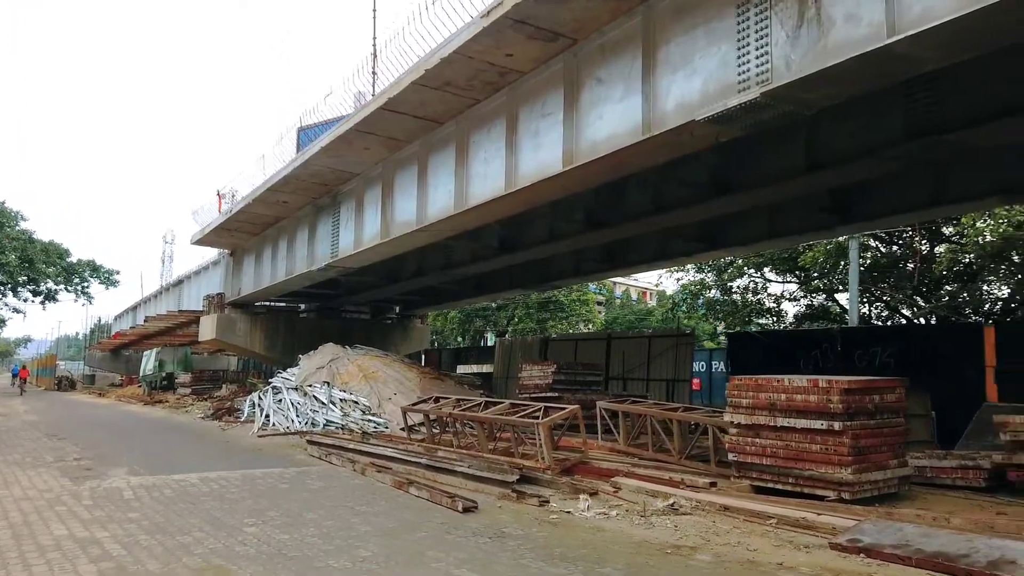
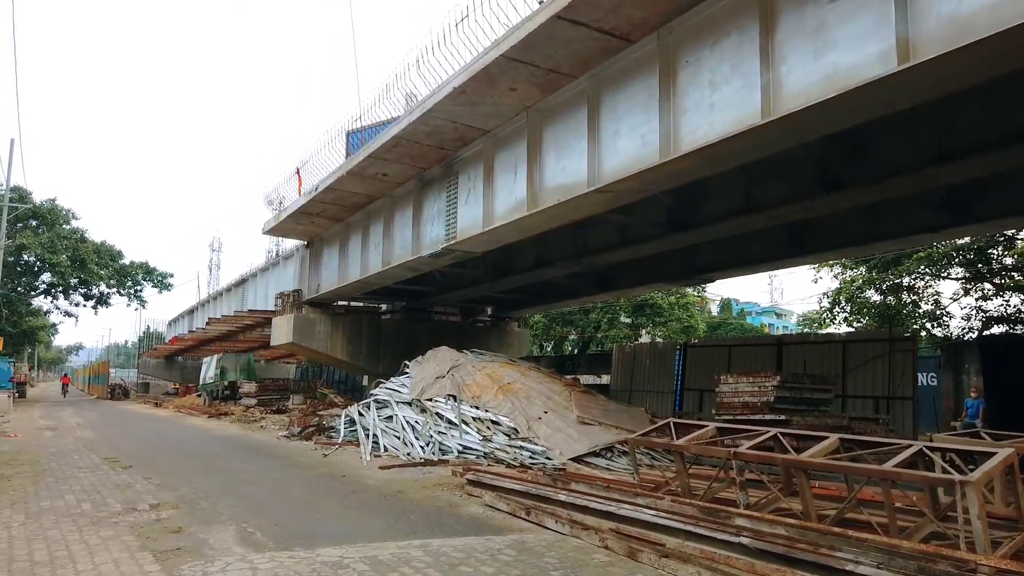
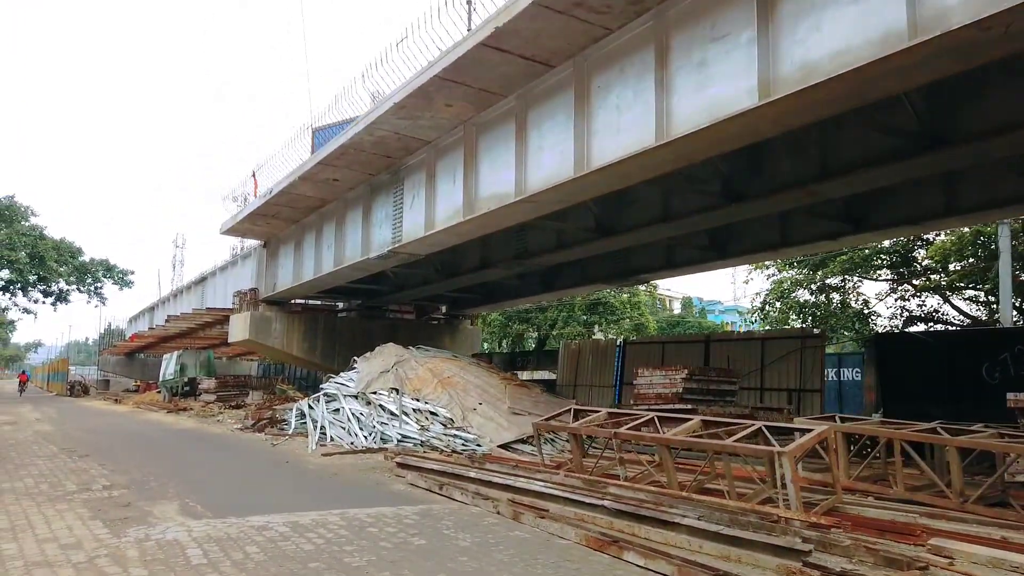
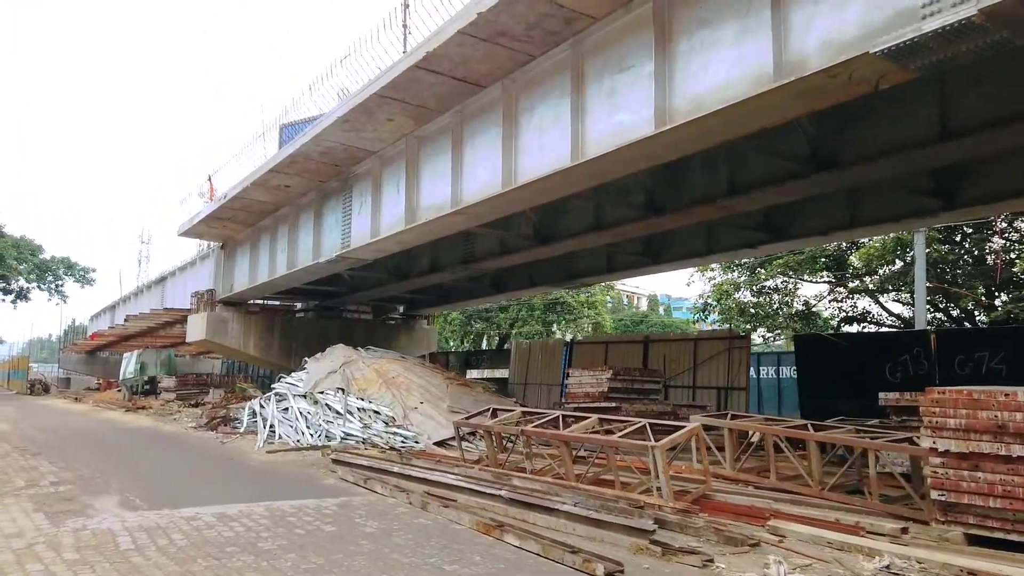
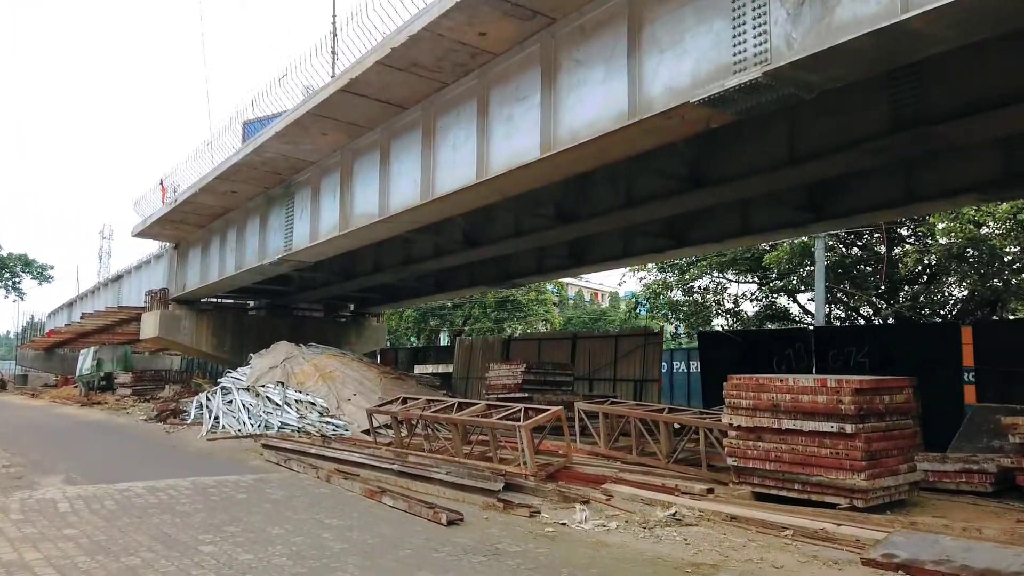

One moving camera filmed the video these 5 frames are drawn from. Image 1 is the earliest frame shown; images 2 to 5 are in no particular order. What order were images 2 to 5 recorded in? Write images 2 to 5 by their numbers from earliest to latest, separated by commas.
5, 4, 3, 2
